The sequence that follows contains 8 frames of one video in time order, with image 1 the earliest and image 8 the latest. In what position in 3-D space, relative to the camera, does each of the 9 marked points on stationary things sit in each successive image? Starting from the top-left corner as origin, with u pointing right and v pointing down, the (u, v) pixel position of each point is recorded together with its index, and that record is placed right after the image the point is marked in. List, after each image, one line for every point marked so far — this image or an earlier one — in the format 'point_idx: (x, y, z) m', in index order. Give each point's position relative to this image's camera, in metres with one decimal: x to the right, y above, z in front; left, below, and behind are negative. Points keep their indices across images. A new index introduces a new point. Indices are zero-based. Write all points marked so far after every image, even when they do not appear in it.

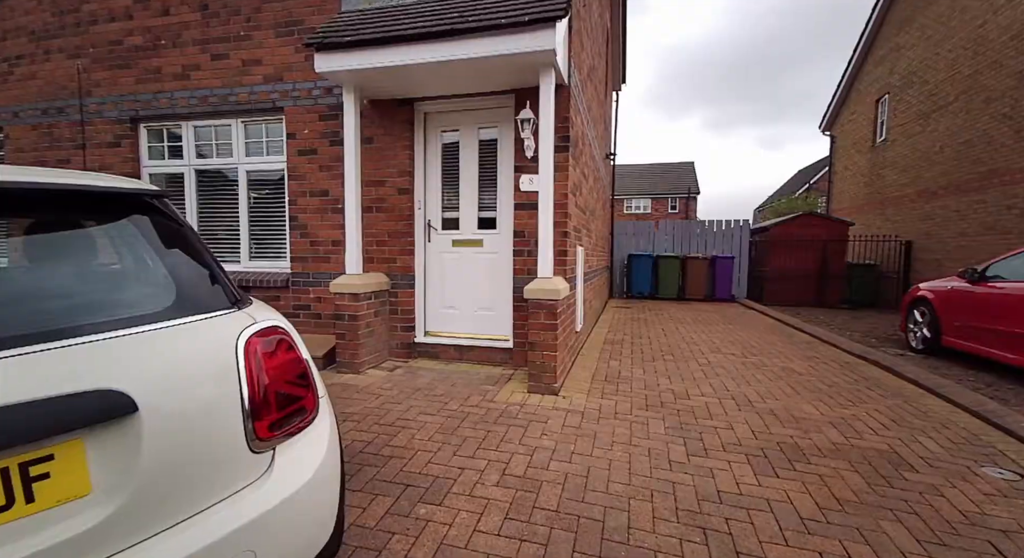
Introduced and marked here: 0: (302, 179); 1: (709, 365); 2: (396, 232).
0: (-2.2, +1.1, +5.1) m
1: (+1.9, -0.8, +4.7) m
2: (-1.2, +0.5, +4.9) m
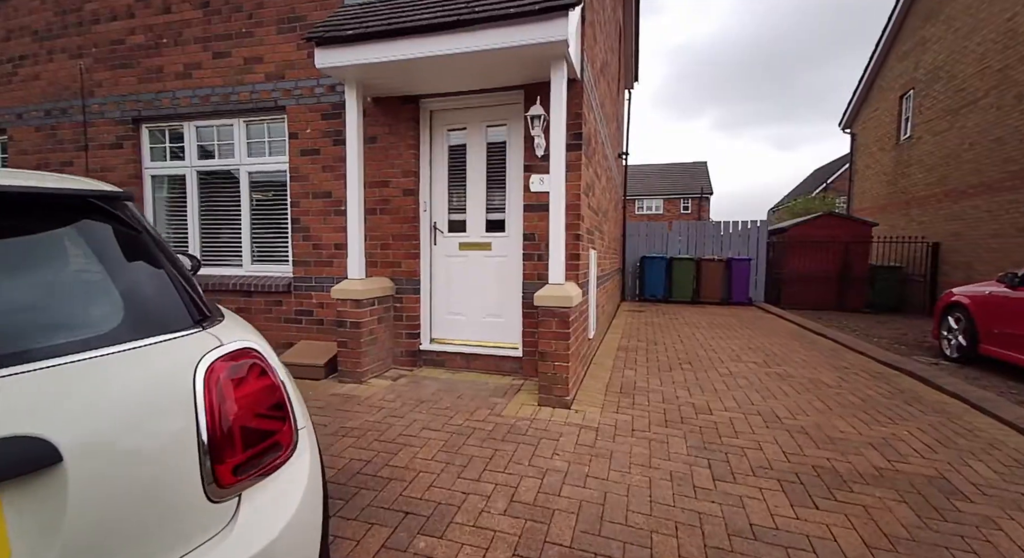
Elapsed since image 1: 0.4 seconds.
0: (-2.1, +1.0, +5.0) m
1: (+2.0, -0.9, +4.5) m
2: (-1.1, +0.4, +4.7) m
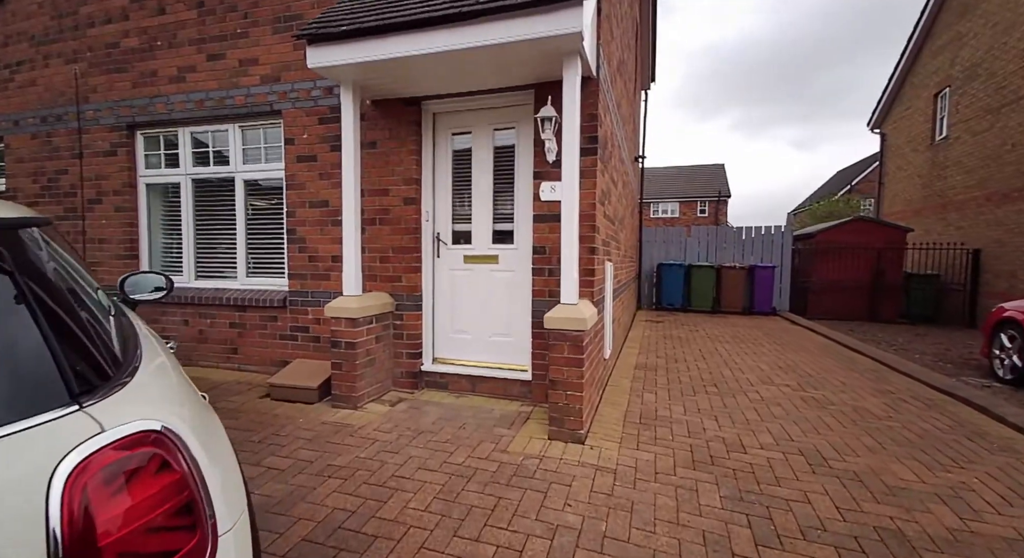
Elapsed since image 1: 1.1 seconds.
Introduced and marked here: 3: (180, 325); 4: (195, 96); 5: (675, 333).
0: (-2.1, +0.9, +4.7) m
1: (+2.1, -1.0, +4.0) m
2: (-1.0, +0.3, +4.4) m
3: (-3.6, -0.5, +5.2) m
4: (-3.3, +1.9, +5.1) m
5: (+2.7, -0.9, +7.8) m
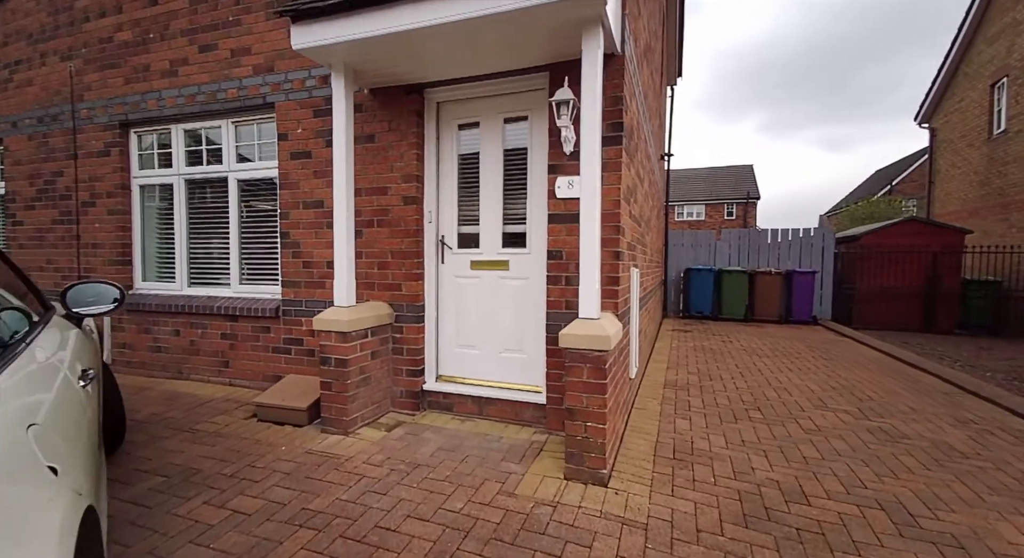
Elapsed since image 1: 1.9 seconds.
0: (-1.9, +0.8, +4.3) m
1: (+2.2, -1.1, +3.4) m
2: (-0.9, +0.2, +3.9) m
3: (-3.5, -0.6, +4.9) m
4: (-3.2, +1.9, +4.7) m
5: (+2.9, -1.0, +7.2) m
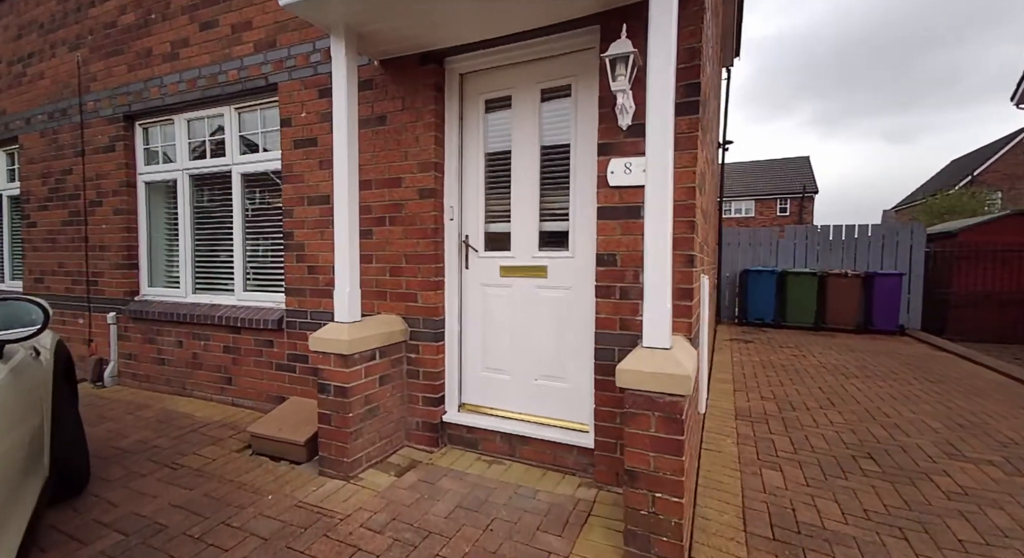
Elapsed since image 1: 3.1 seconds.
0: (-1.6, +0.8, +3.7) m
1: (+2.4, -1.2, +2.5) m
2: (-0.6, +0.2, +3.2) m
3: (-3.1, -0.6, +4.4) m
4: (-2.9, +1.8, +4.2) m
5: (+3.4, -1.0, +6.2) m
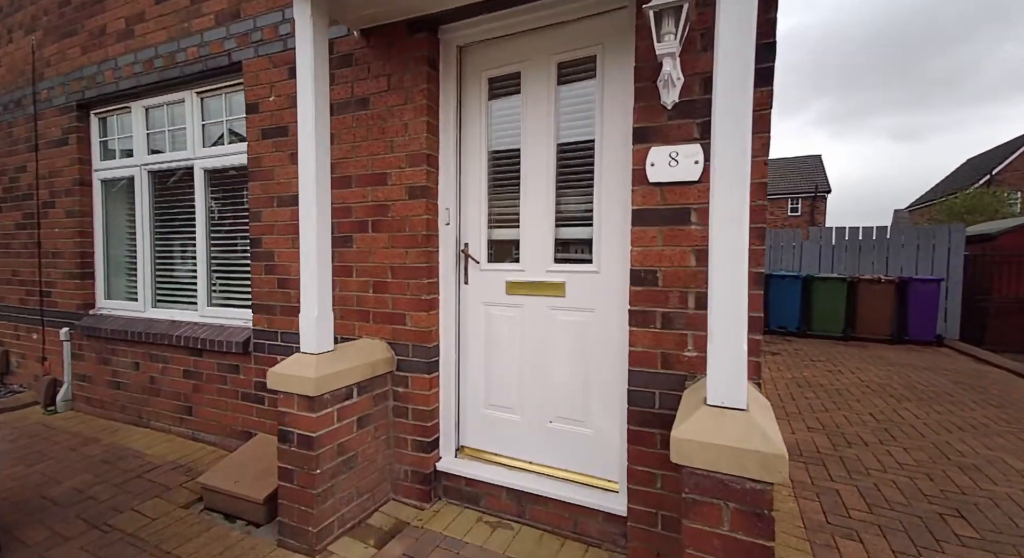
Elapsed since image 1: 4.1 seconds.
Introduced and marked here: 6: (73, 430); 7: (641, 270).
0: (-1.6, +0.7, +3.1) m
1: (+2.4, -1.3, +1.9) m
2: (-0.6, +0.1, +2.7) m
3: (-3.1, -0.7, +3.9) m
4: (-2.8, +1.7, +3.7) m
5: (+3.5, -1.1, +5.6) m
6: (-3.5, -1.2, +3.8) m
7: (+0.6, 0.0, +2.1) m
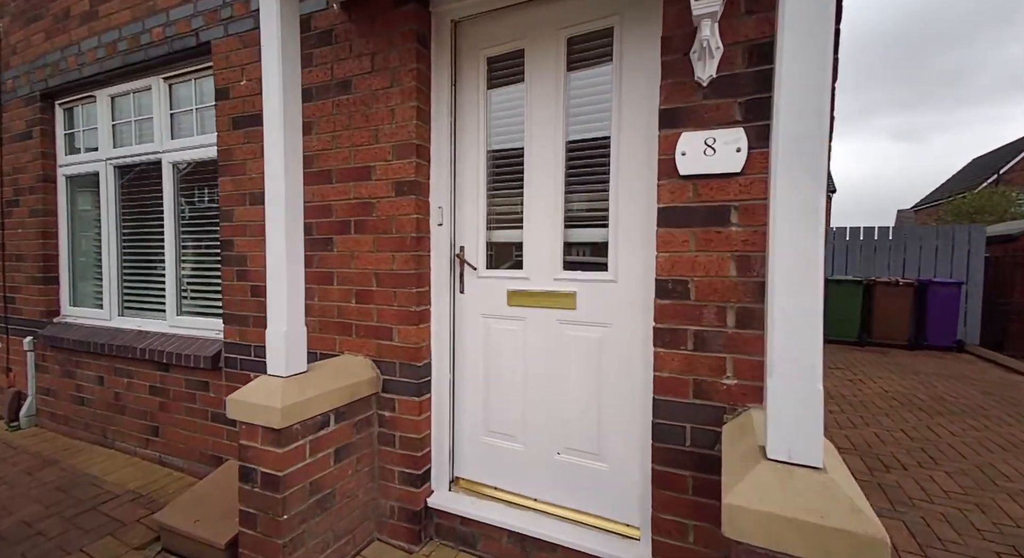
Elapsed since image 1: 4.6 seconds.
0: (-1.6, +0.6, +2.8) m
1: (+2.5, -1.3, +1.6) m
2: (-0.6, 0.0, +2.3) m
3: (-3.1, -0.8, +3.5) m
4: (-2.8, +1.7, +3.3) m
5: (+3.5, -1.2, +5.3) m
6: (-3.5, -1.2, +3.5) m
7: (+0.6, 0.0, +1.7) m
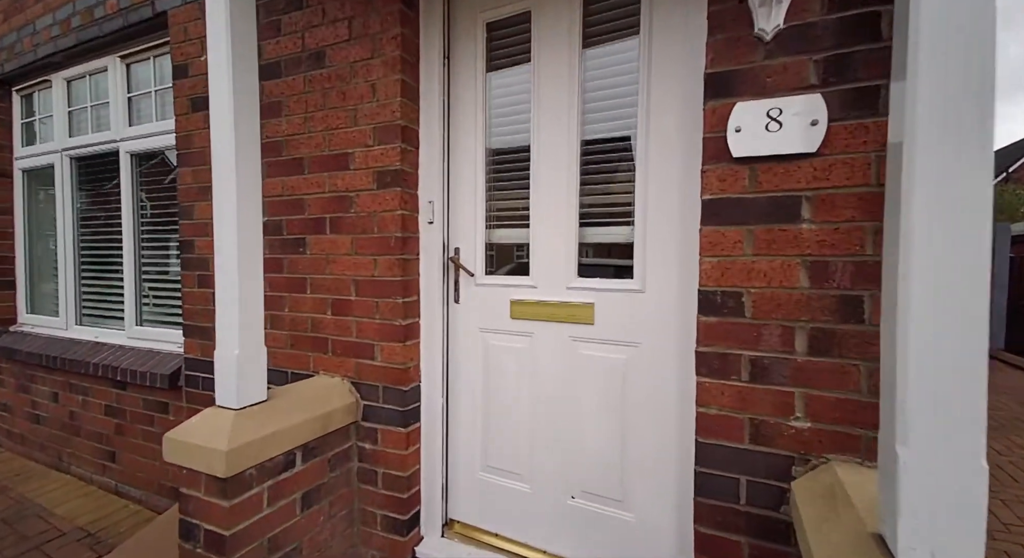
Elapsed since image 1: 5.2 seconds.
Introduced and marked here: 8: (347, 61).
0: (-1.6, +0.6, +2.4) m
1: (+2.5, -1.3, +1.2) m
2: (-0.6, 0.0, +1.9) m
3: (-3.0, -0.8, +3.2) m
4: (-2.8, +1.6, +3.0) m
5: (+3.5, -1.2, +4.9) m
6: (-3.5, -1.3, +3.1) m
7: (+0.6, 0.0, +1.4) m
8: (-0.7, +0.9, +2.0) m
